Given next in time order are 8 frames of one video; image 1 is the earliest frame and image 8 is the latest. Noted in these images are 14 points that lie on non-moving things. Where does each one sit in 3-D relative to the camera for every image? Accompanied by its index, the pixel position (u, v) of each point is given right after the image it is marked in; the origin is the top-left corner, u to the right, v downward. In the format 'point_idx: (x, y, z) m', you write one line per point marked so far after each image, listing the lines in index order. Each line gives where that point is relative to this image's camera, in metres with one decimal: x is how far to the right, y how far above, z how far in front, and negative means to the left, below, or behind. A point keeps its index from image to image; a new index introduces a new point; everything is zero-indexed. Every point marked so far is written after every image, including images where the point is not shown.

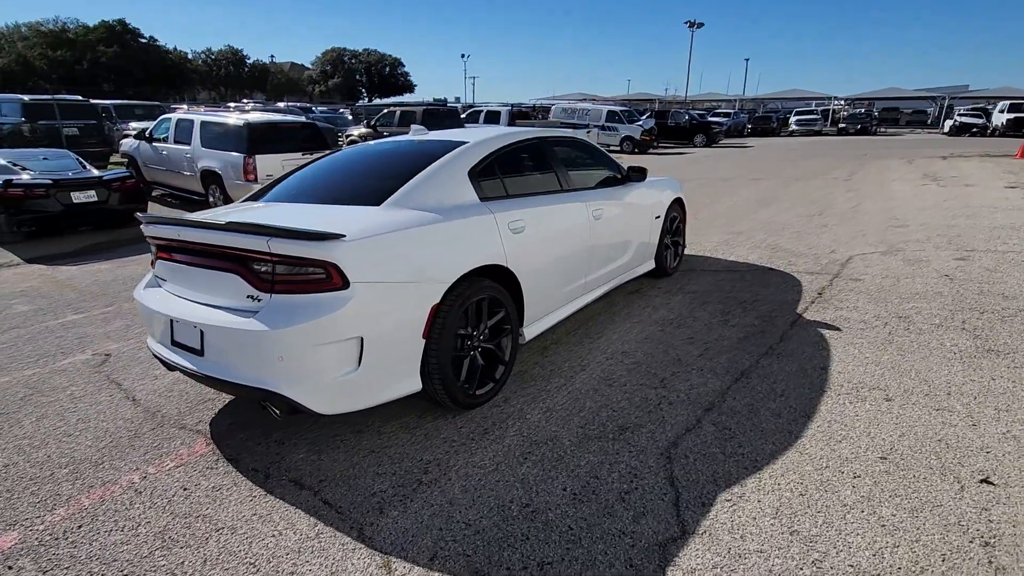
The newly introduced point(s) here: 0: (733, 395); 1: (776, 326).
0: (+1.3, -0.6, +3.2) m
1: (+2.1, -0.3, +4.2) m
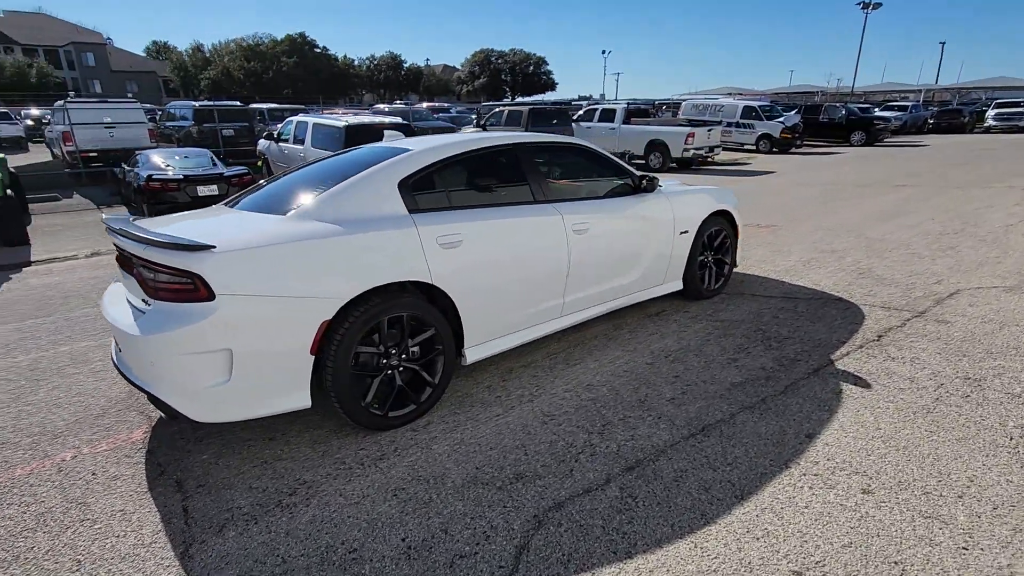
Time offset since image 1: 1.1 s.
0: (+0.8, -0.8, +2.7) m
1: (+1.8, -0.5, +3.5) m
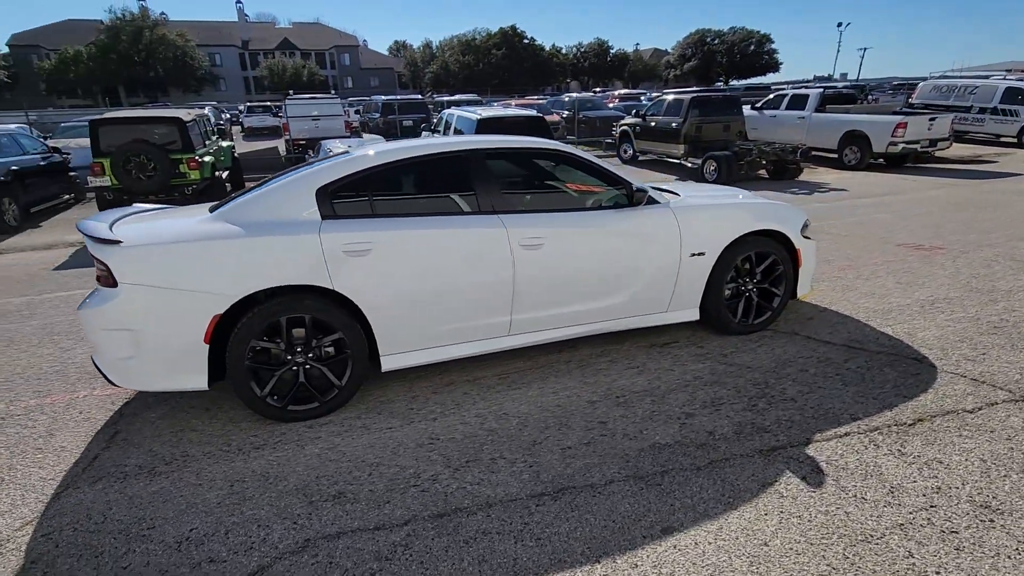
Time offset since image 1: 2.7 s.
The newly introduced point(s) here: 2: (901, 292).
0: (-0.1, -1.0, +2.4) m
1: (+1.2, -0.8, +2.8) m
2: (+3.7, 0.0, +5.2) m
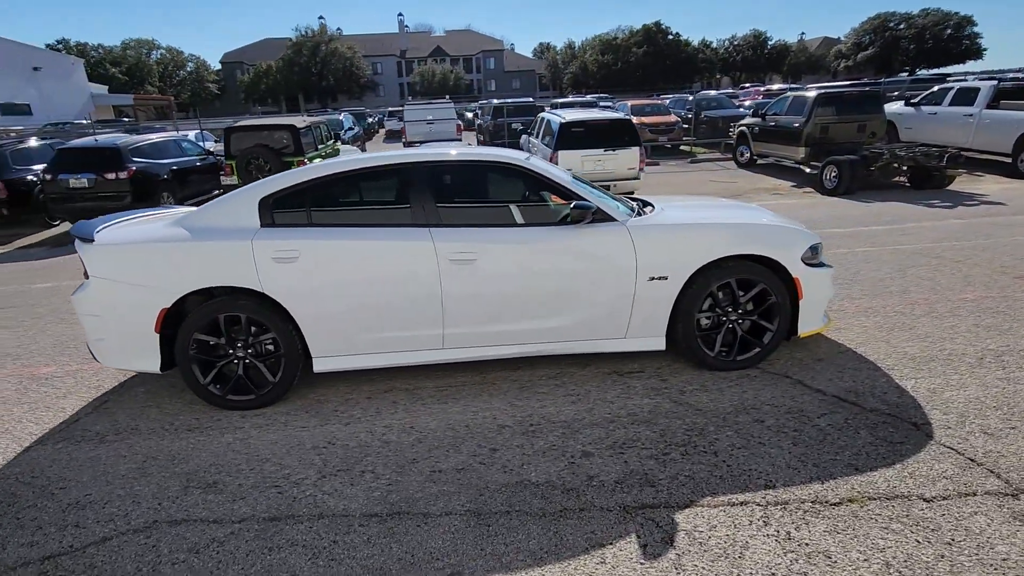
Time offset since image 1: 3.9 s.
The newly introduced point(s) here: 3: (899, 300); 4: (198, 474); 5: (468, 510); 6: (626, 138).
0: (-0.9, -1.1, +2.4) m
1: (+0.4, -1.0, +2.5) m
2: (+3.5, -0.4, +4.2) m
3: (+3.7, -0.1, +5.1) m
4: (-1.7, -1.0, +2.9) m
5: (-0.2, -1.0, +2.4) m
6: (+2.5, +3.3, +11.8) m
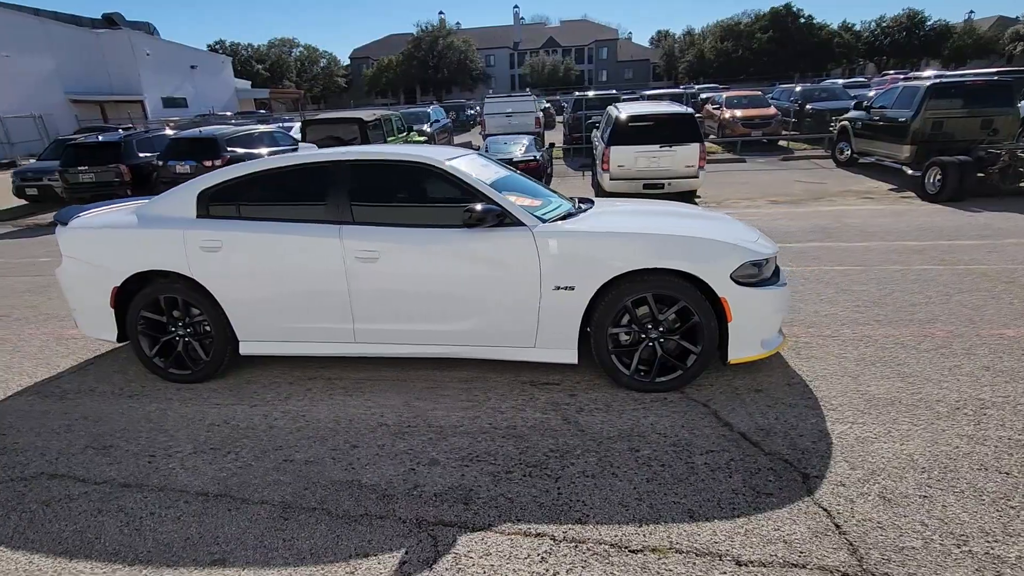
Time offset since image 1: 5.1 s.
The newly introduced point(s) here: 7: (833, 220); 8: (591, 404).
0: (-1.7, -1.0, +2.6) m
1: (-0.5, -1.0, +2.5) m
2: (+2.9, -0.6, +3.5) m
3: (+3.3, -0.3, +4.4) m
4: (-2.5, -0.9, +3.2) m
5: (-1.1, -1.0, +2.5) m
6: (+3.6, +3.2, +11.2) m
7: (+5.8, +1.2, +9.8) m
8: (+0.5, -0.7, +3.4) m
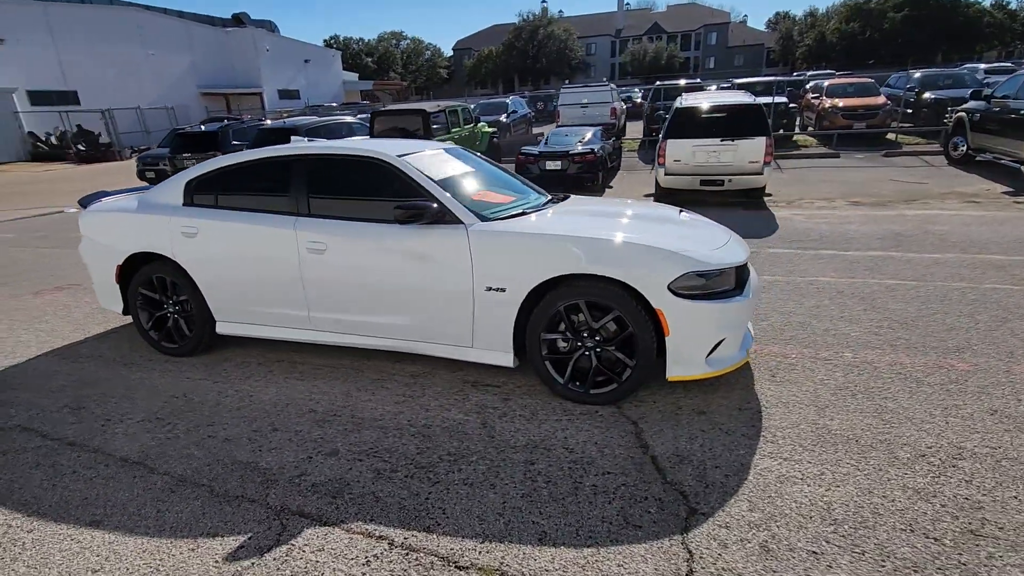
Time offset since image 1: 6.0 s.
0: (-2.3, -0.9, +2.9) m
1: (-1.1, -1.0, +2.6) m
2: (+2.5, -0.8, +3.0) m
3: (+3.0, -0.5, +3.8) m
4: (-2.9, -0.8, +3.6) m
5: (-1.7, -1.0, +2.7) m
6: (+4.7, +3.1, +10.3) m
7: (+6.5, +1.0, +8.6) m
8: (0.0, -0.7, +3.3) m
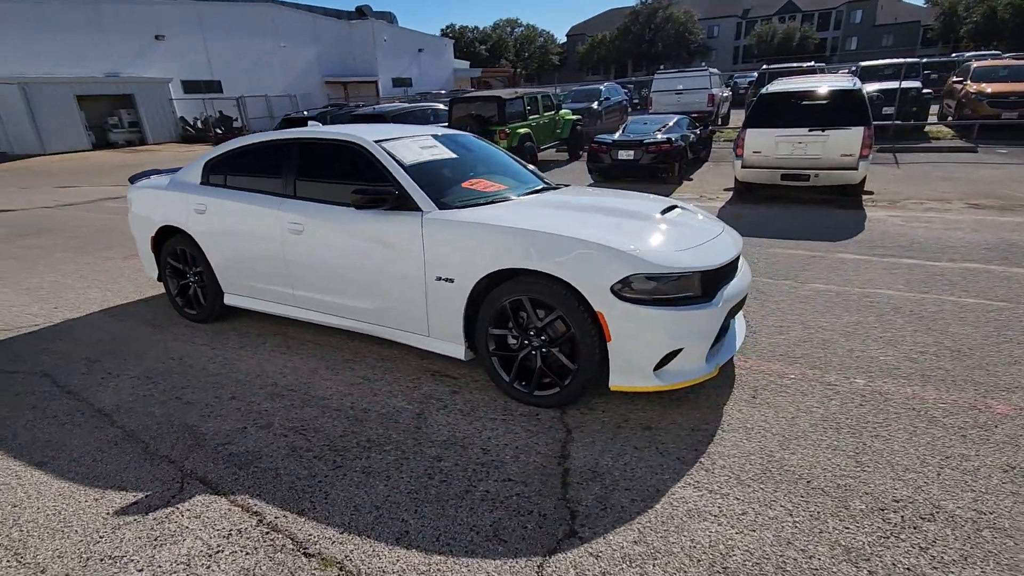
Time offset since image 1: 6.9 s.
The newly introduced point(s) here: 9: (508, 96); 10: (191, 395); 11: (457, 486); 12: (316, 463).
0: (-2.7, -0.7, +3.3) m
1: (-1.6, -0.9, +2.7) m
2: (+2.0, -0.9, +2.5) m
3: (+2.7, -0.6, +3.2) m
4: (-3.1, -0.5, +4.1) m
5: (-2.1, -0.8, +3.0) m
6: (+5.8, +2.9, +9.2) m
7: (+7.1, +0.7, +7.2) m
8: (-0.3, -0.7, +3.2) m
9: (-0.1, +4.8, +13.5) m
10: (-2.0, -0.7, +3.4) m
11: (-0.2, -0.9, +2.5) m
12: (-1.0, -0.9, +2.7) m
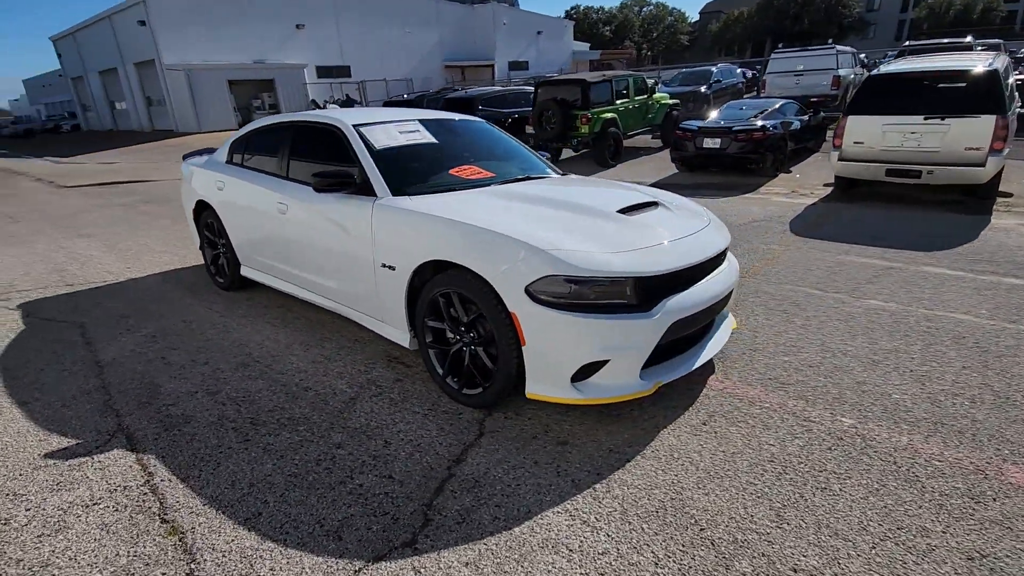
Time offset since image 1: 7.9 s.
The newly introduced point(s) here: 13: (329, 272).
0: (-3.0, -0.5, +3.8) m
1: (-2.0, -0.7, +3.0) m
2: (+1.4, -1.0, +2.0) m
3: (+2.2, -0.8, +2.6) m
4: (-3.3, -0.2, +4.7) m
5: (-2.5, -0.6, +3.4) m
6: (+6.7, +2.7, +7.7) m
7: (+7.5, +0.3, +5.5) m
8: (-0.7, -0.6, +3.2) m
9: (+2.0, +5.0, +13.0) m
10: (-2.3, -0.5, +3.7) m
11: (-0.8, -0.9, +2.5) m
12: (-1.5, -0.8, +2.8) m
13: (-1.2, +0.1, +3.7) m
